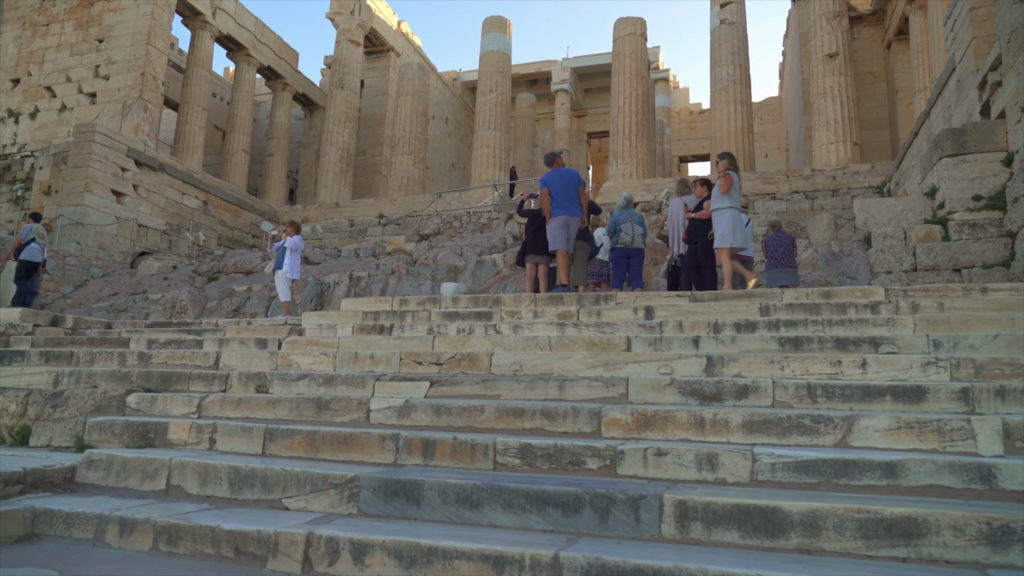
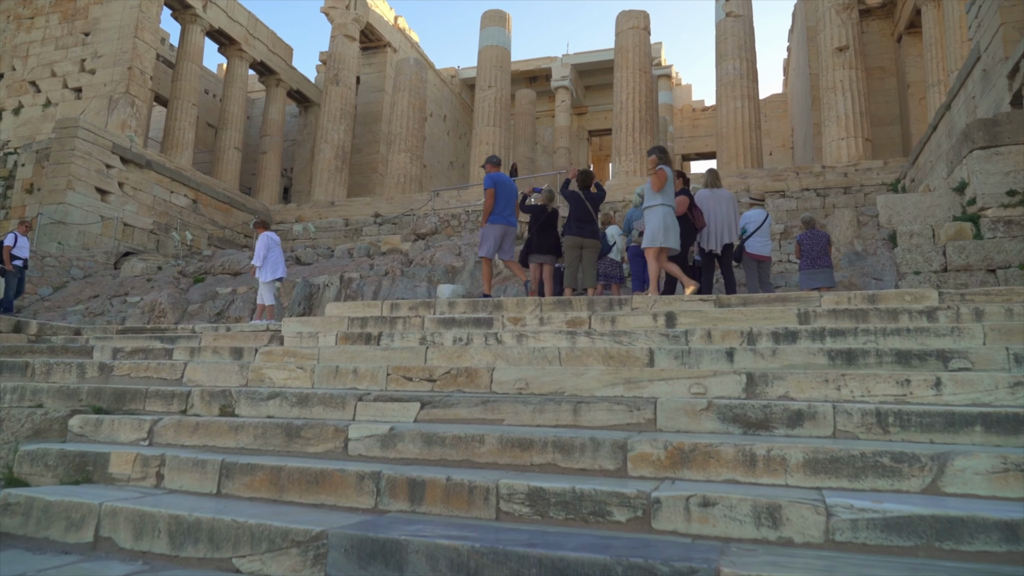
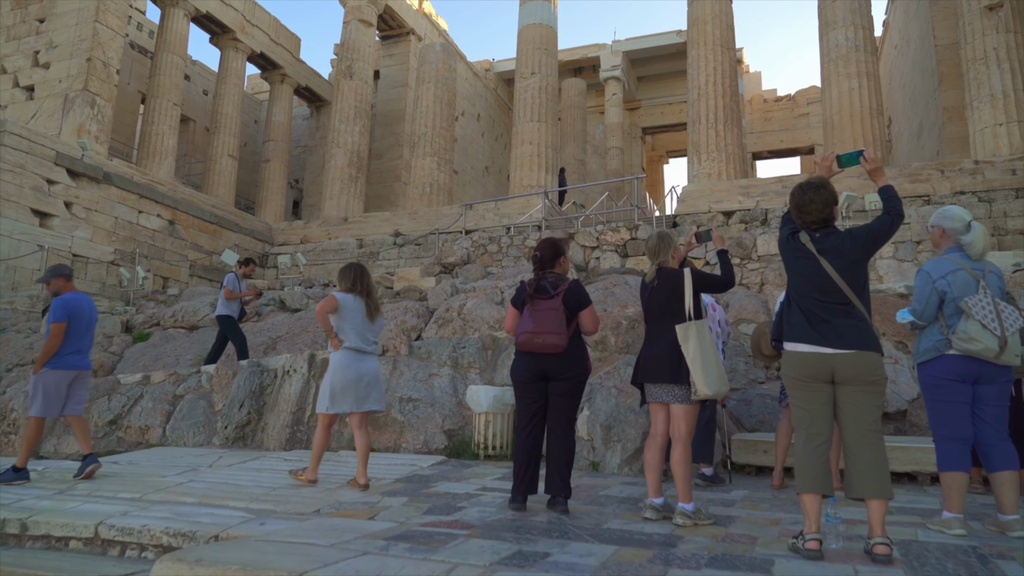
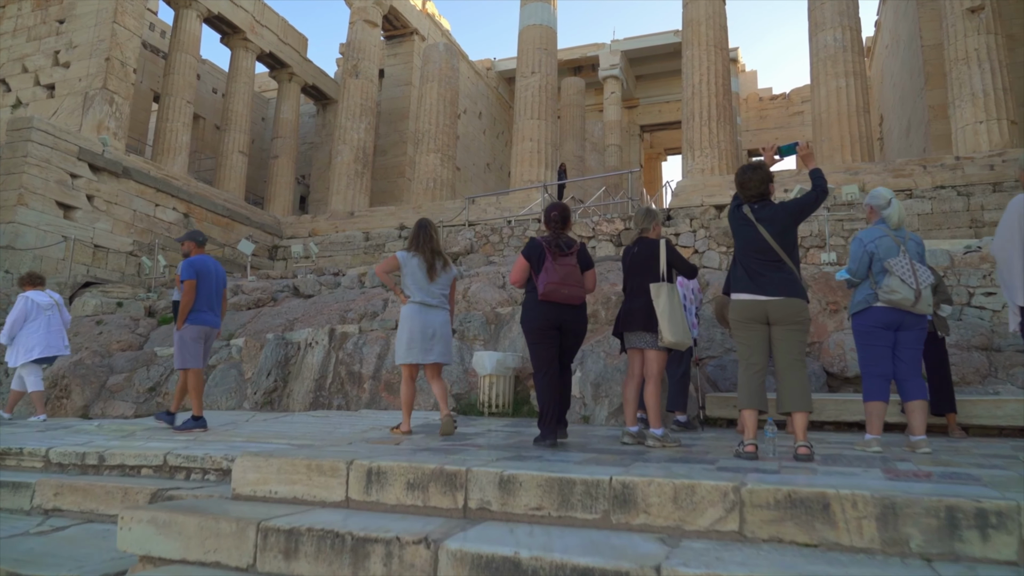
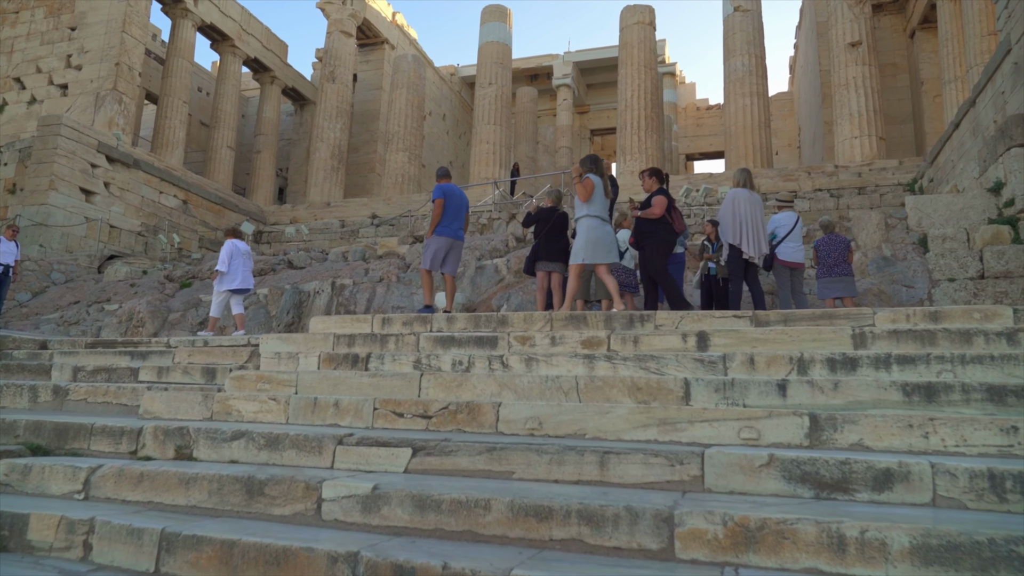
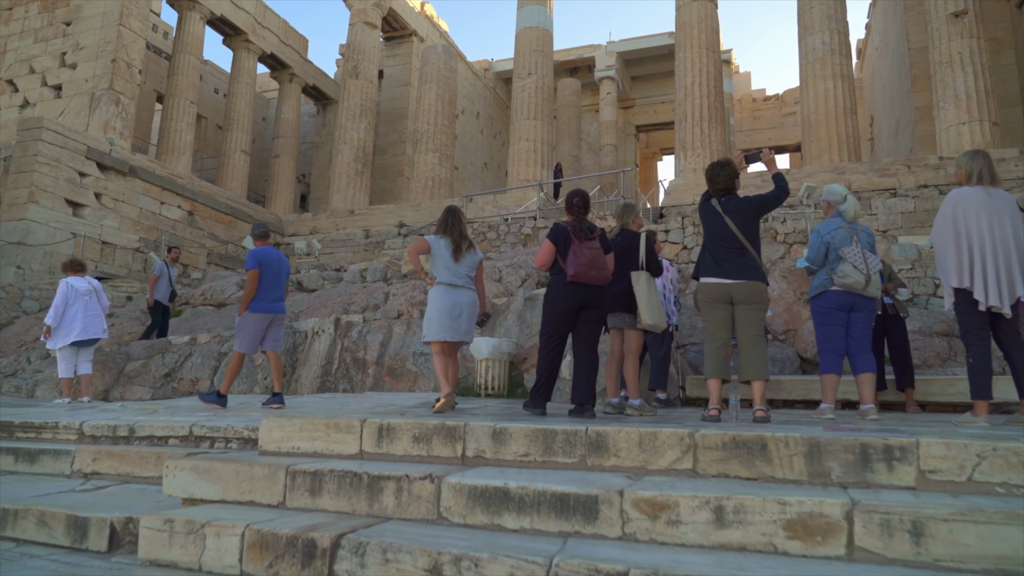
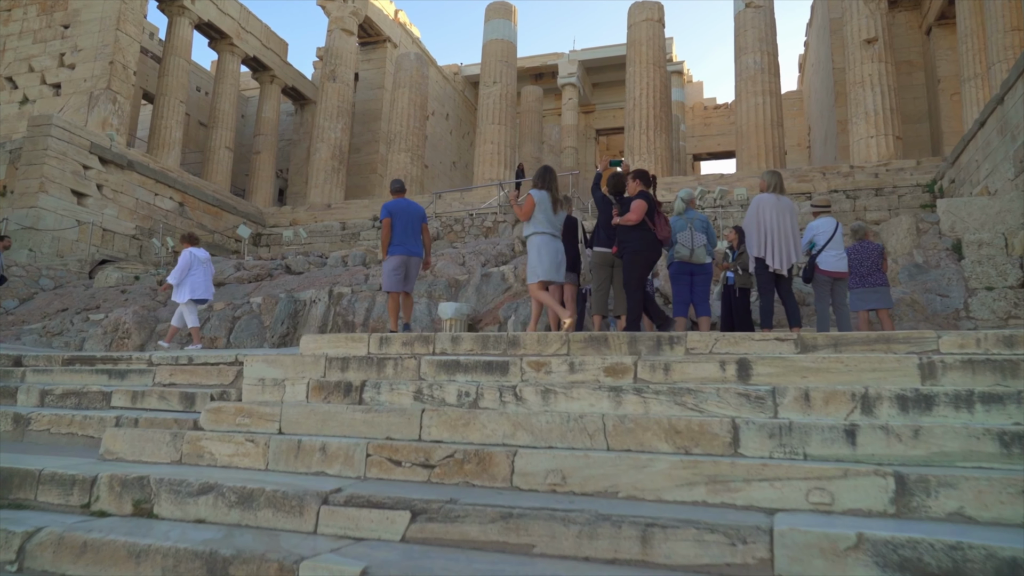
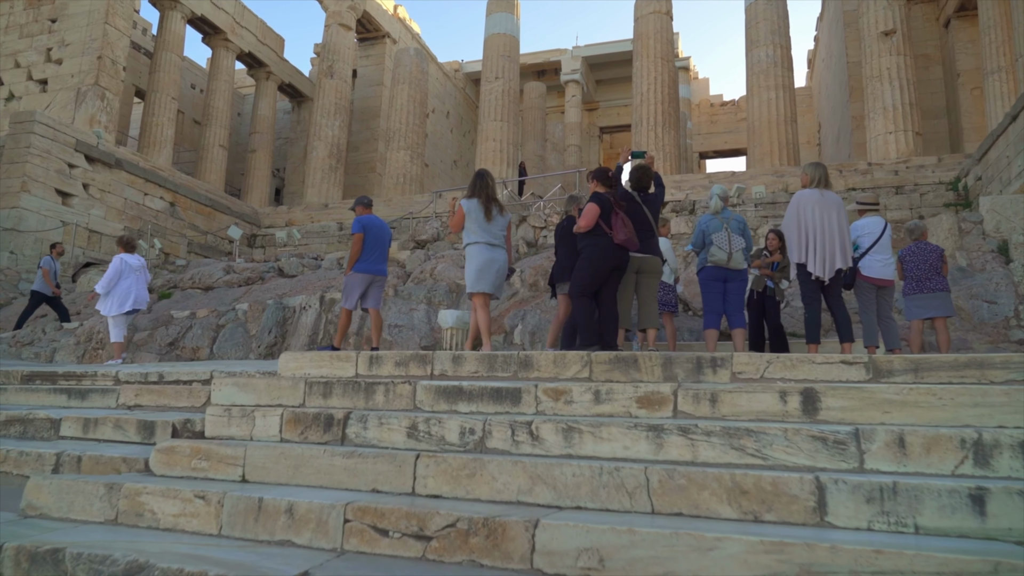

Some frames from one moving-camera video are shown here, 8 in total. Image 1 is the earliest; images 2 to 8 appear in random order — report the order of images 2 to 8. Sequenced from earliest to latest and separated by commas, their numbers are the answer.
2, 5, 7, 8, 6, 4, 3
